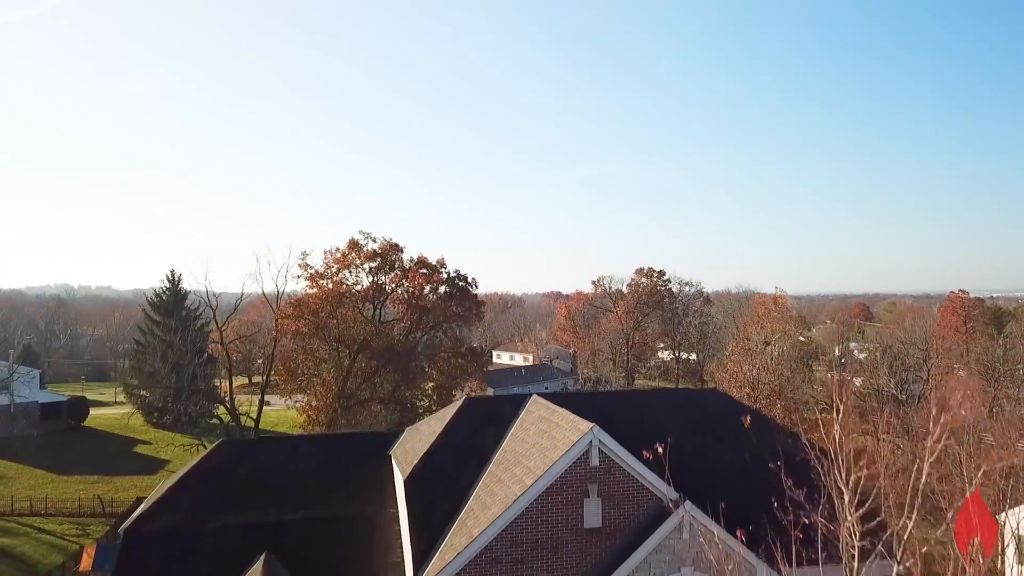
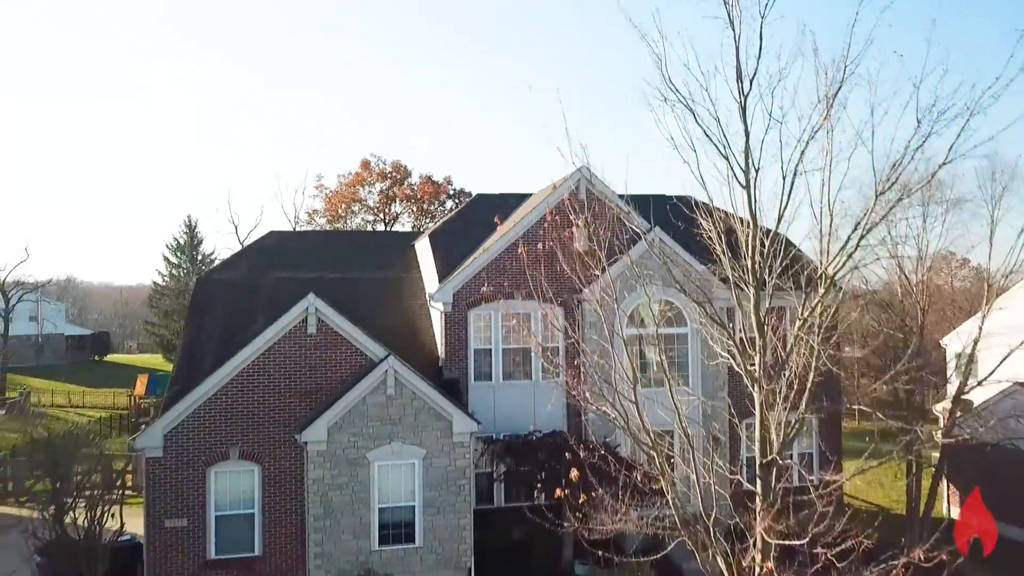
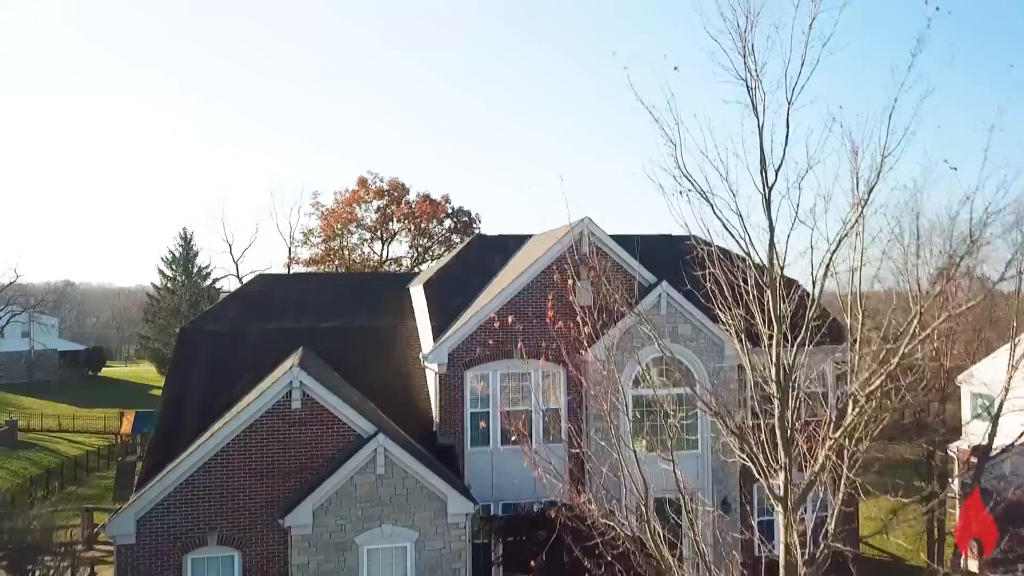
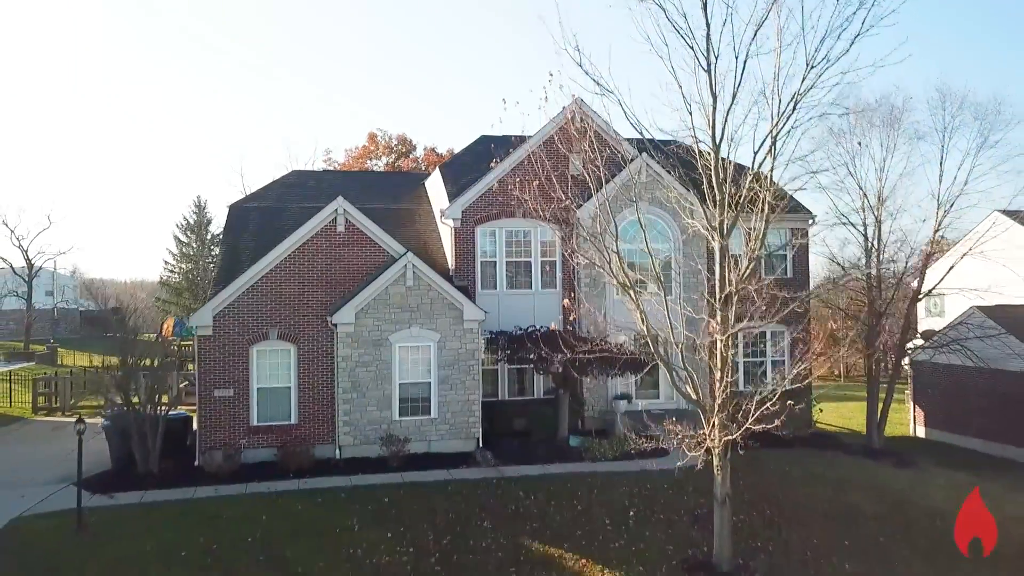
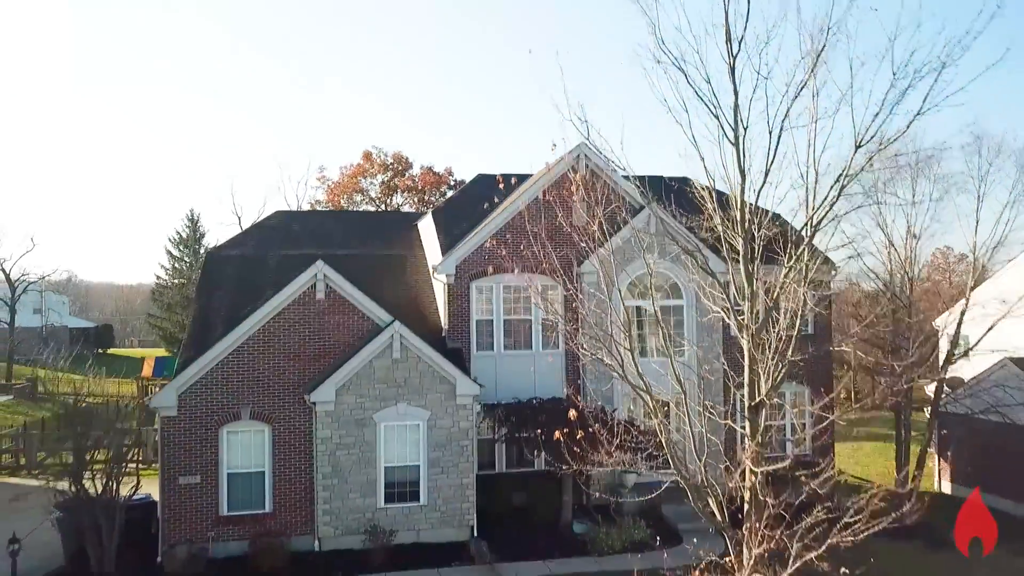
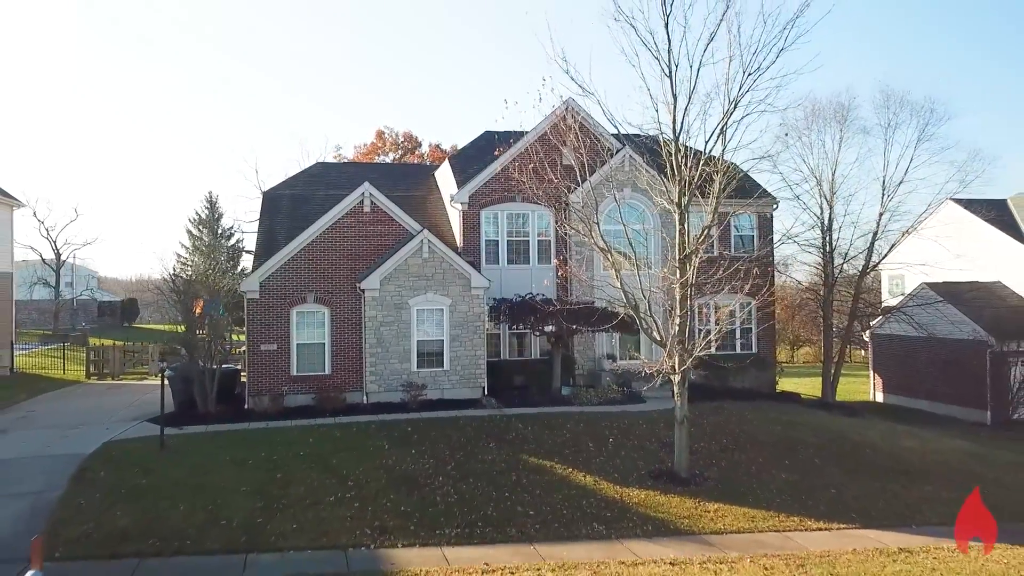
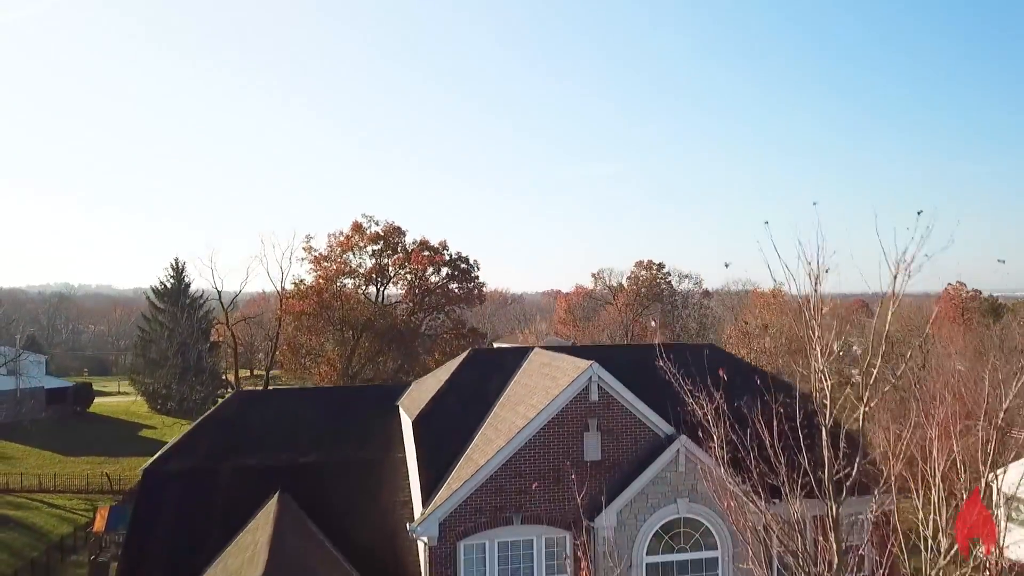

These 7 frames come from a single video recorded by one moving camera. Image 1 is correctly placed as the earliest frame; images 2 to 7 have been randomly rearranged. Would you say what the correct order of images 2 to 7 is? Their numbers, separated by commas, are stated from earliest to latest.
7, 3, 2, 5, 4, 6
